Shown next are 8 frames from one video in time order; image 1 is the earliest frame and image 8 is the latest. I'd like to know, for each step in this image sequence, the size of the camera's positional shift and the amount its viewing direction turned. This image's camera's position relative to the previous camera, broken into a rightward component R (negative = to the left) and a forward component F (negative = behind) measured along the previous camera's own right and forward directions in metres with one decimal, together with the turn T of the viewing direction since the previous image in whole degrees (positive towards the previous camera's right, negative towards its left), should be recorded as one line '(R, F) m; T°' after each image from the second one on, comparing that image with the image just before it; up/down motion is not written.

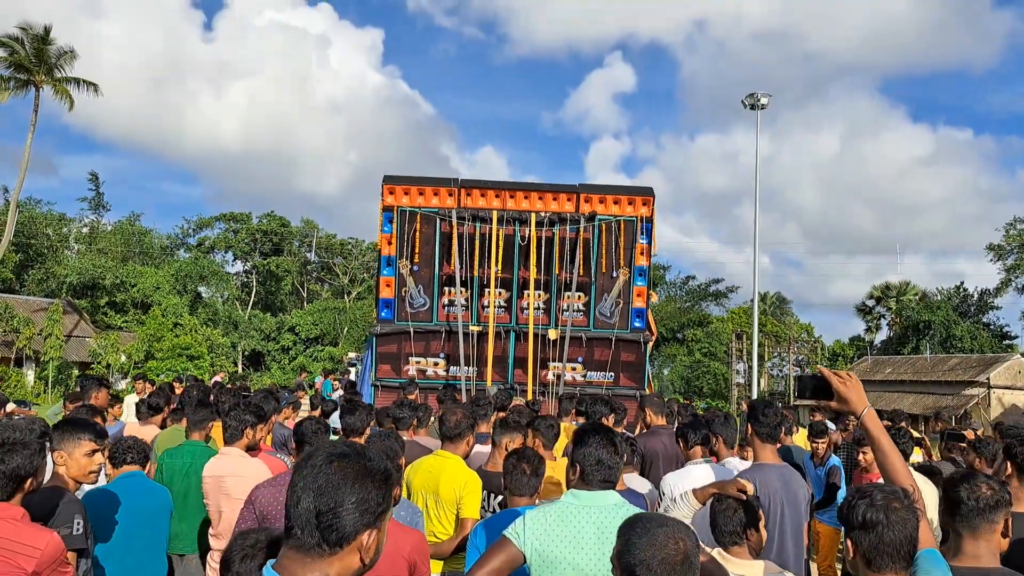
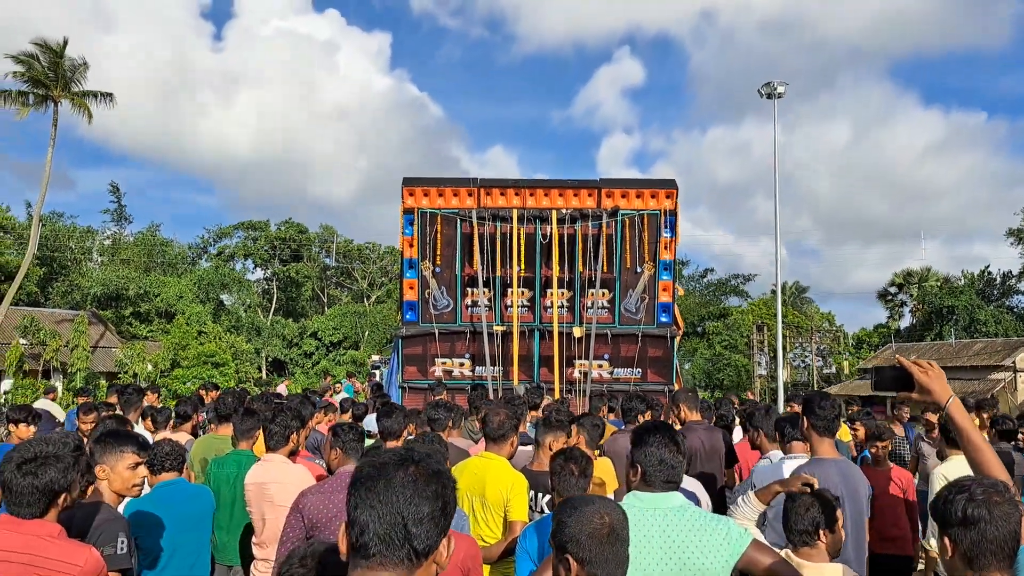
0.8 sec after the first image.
(-0.1, 0.0) m; -1°
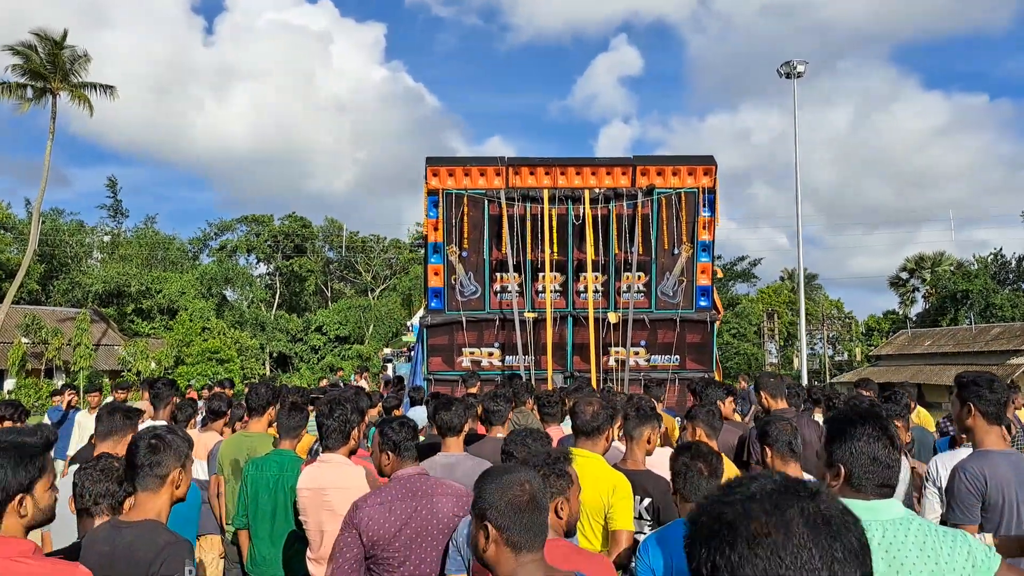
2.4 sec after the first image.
(-0.5, +0.7) m; 0°
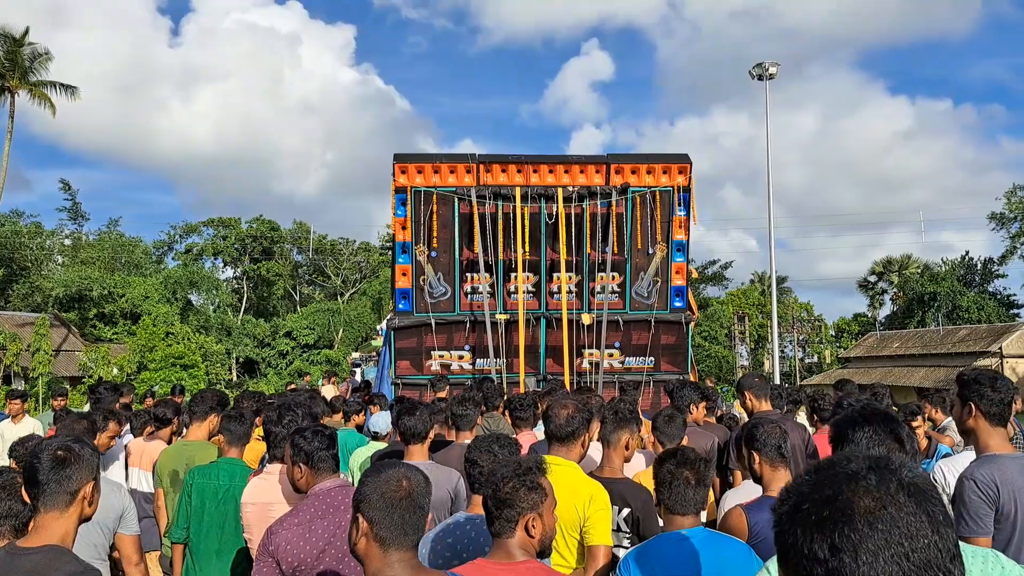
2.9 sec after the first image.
(0.0, +0.3) m; +2°
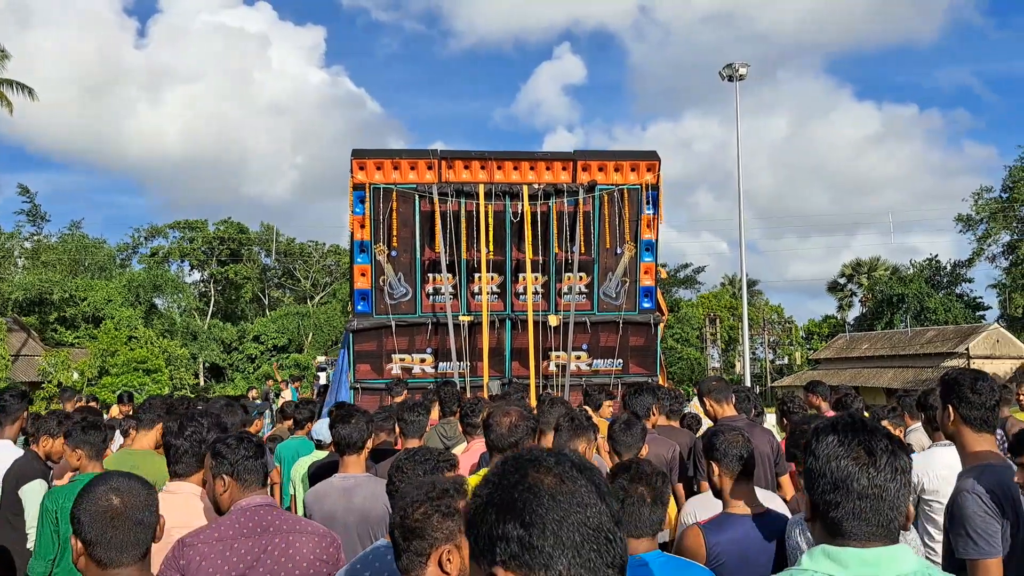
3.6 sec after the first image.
(+0.1, +0.4) m; +2°
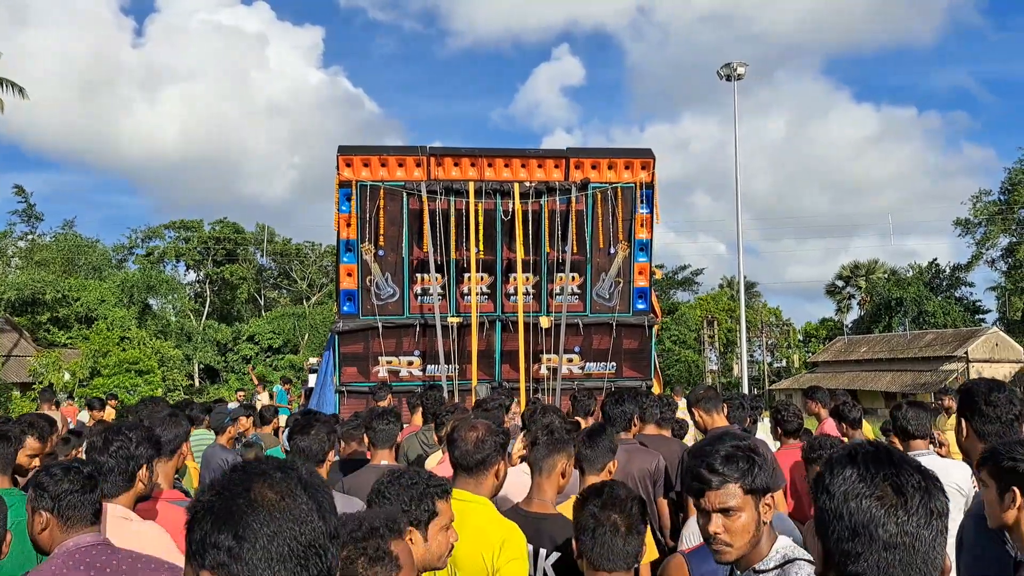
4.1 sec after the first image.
(+0.1, +0.3) m; 0°
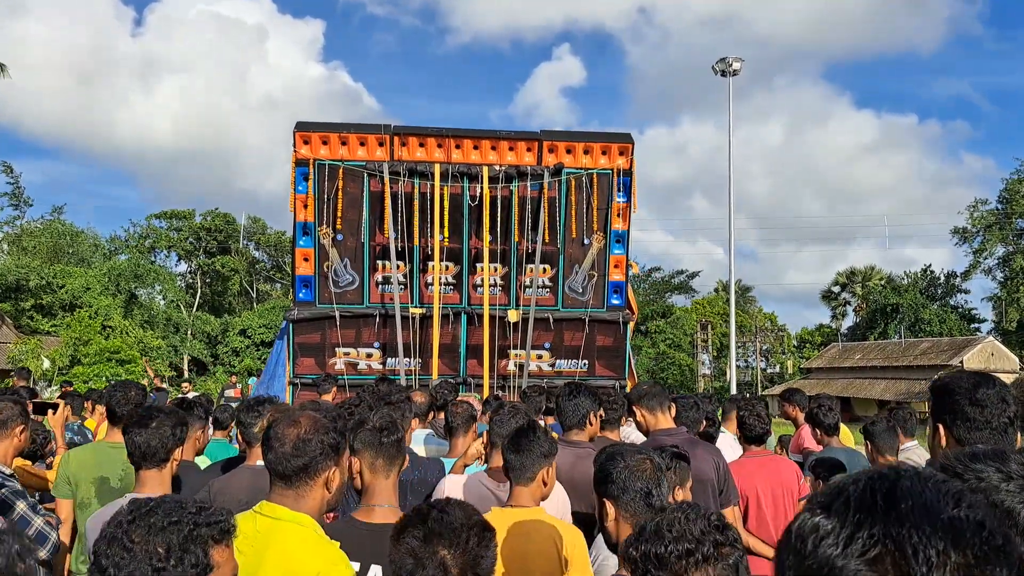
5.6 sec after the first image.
(+0.4, +0.7) m; 0°
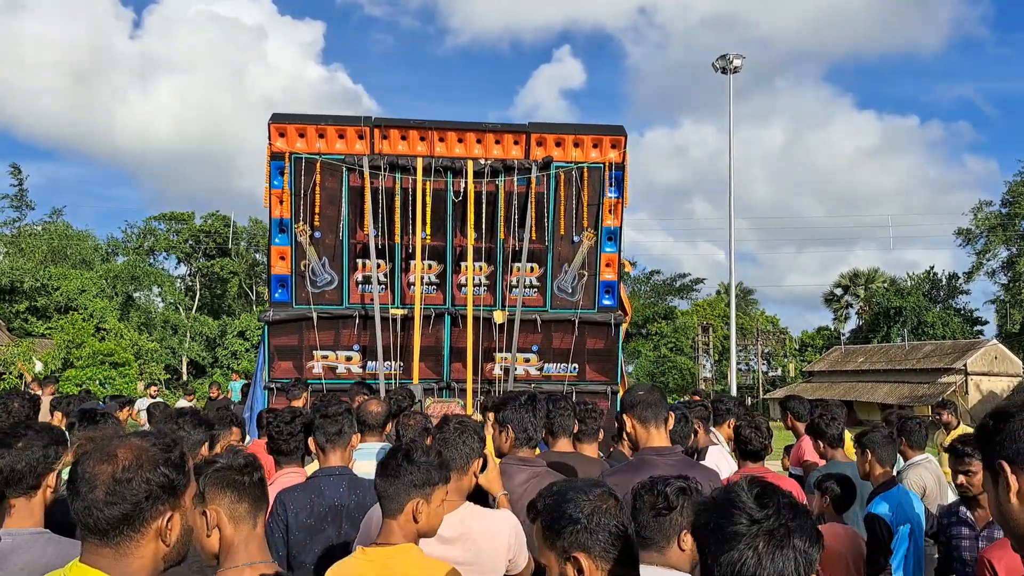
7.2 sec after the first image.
(+0.2, +0.5) m; 0°
